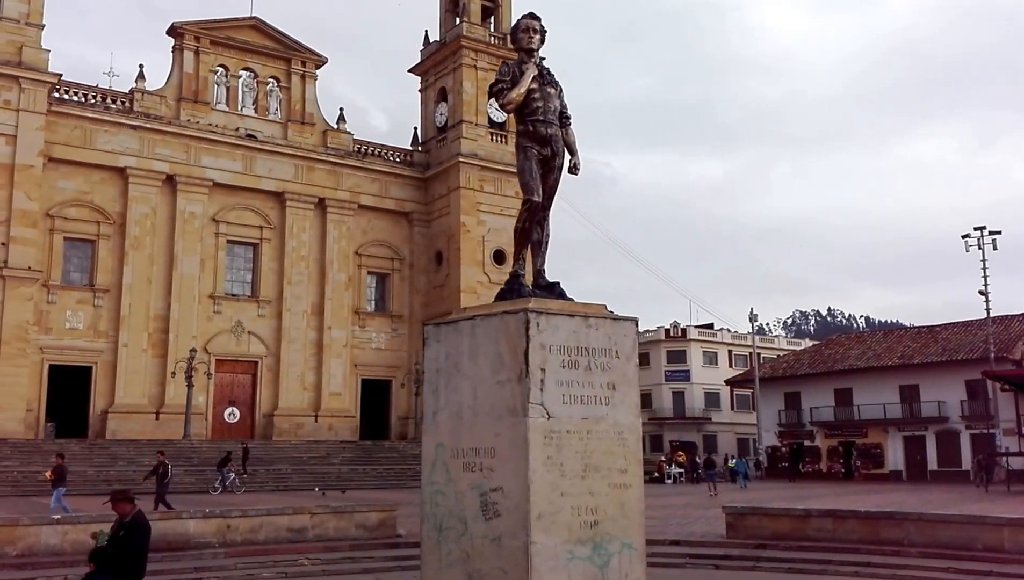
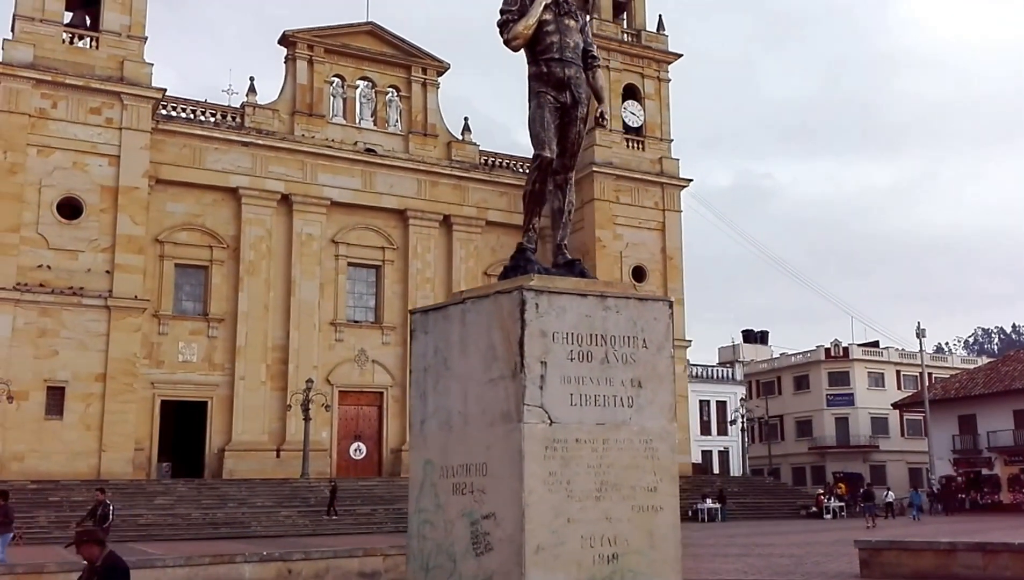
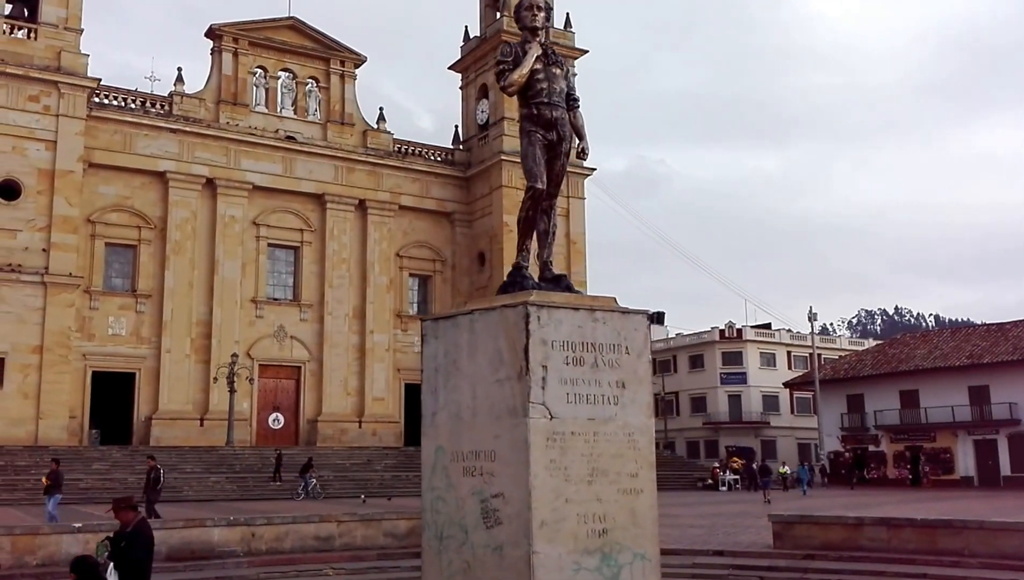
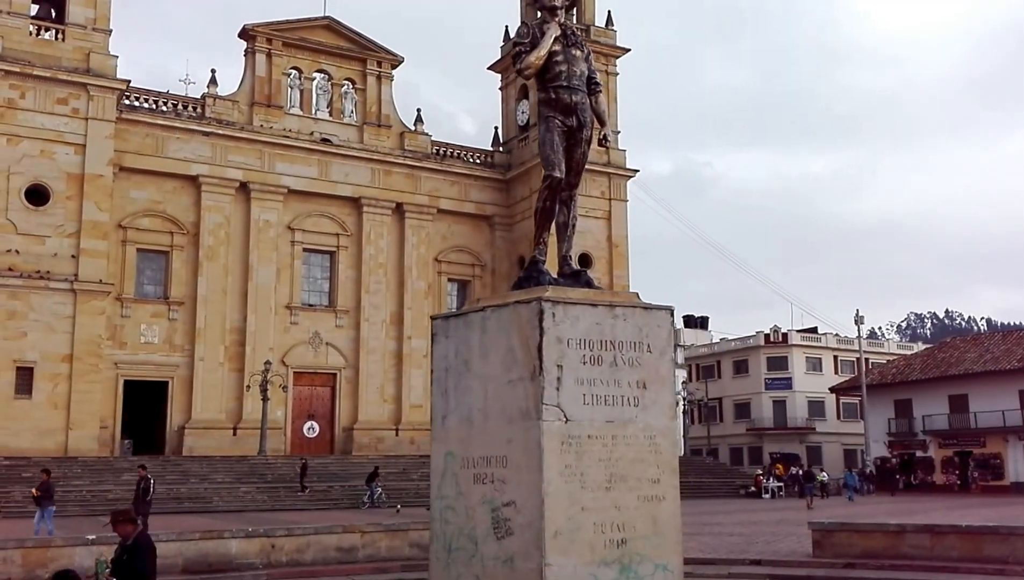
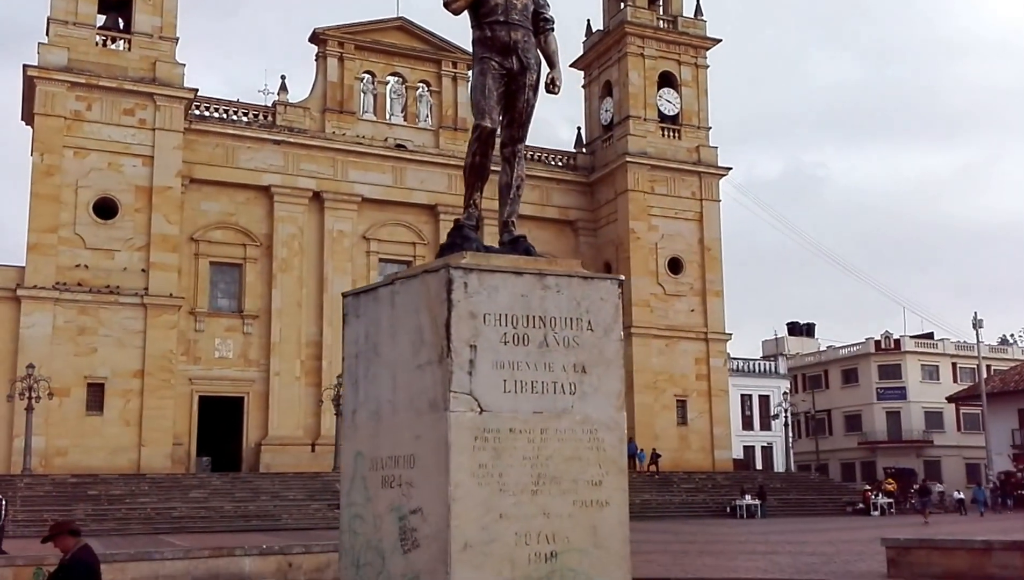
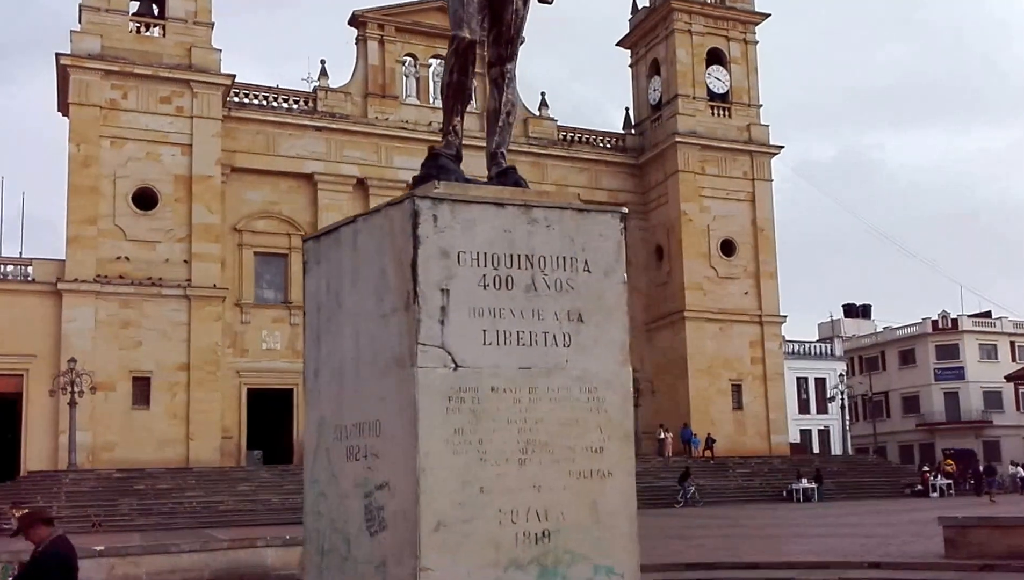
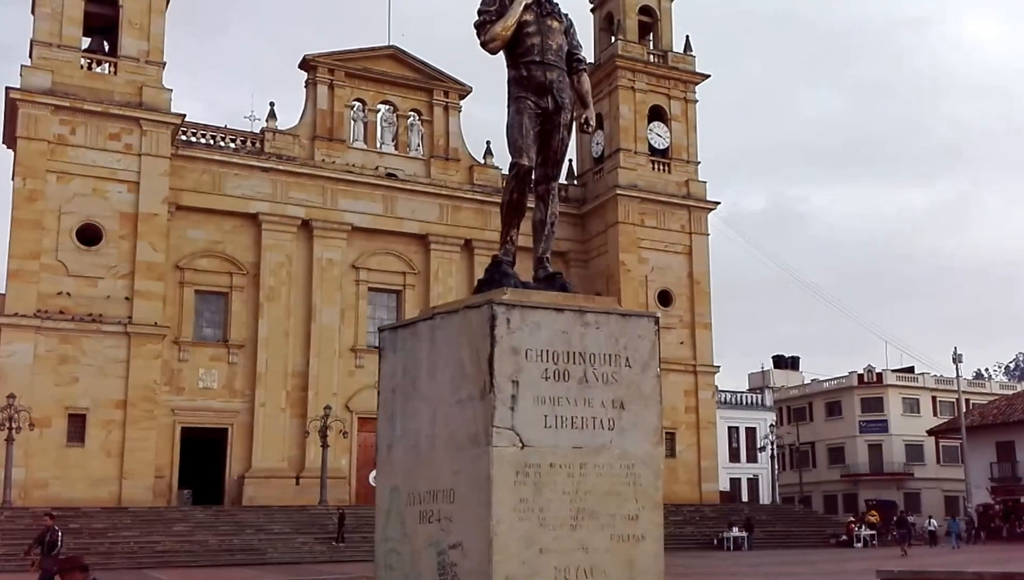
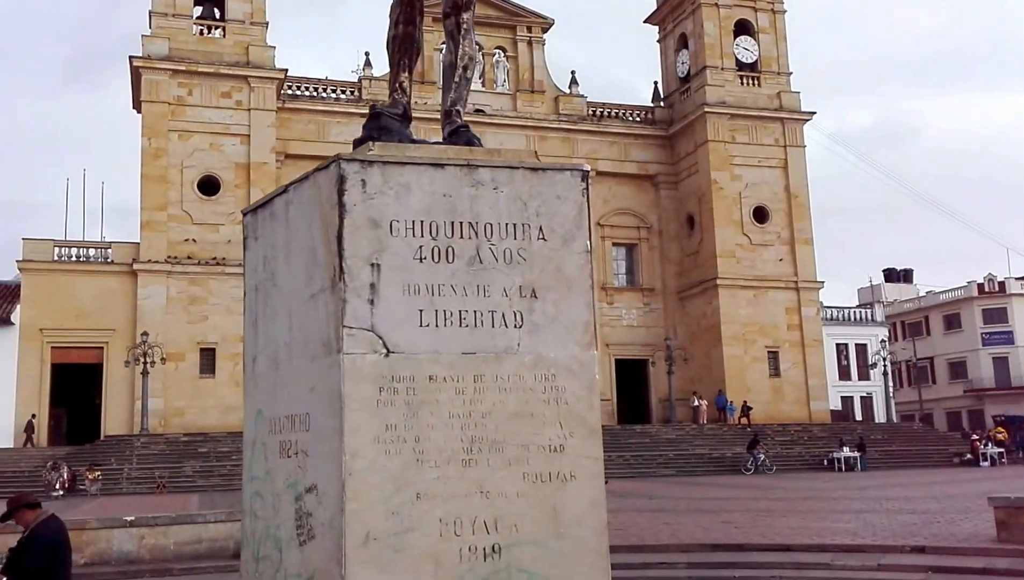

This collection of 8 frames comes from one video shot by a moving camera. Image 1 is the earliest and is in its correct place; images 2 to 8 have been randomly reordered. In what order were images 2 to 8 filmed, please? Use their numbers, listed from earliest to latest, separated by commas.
3, 4, 2, 7, 5, 6, 8
